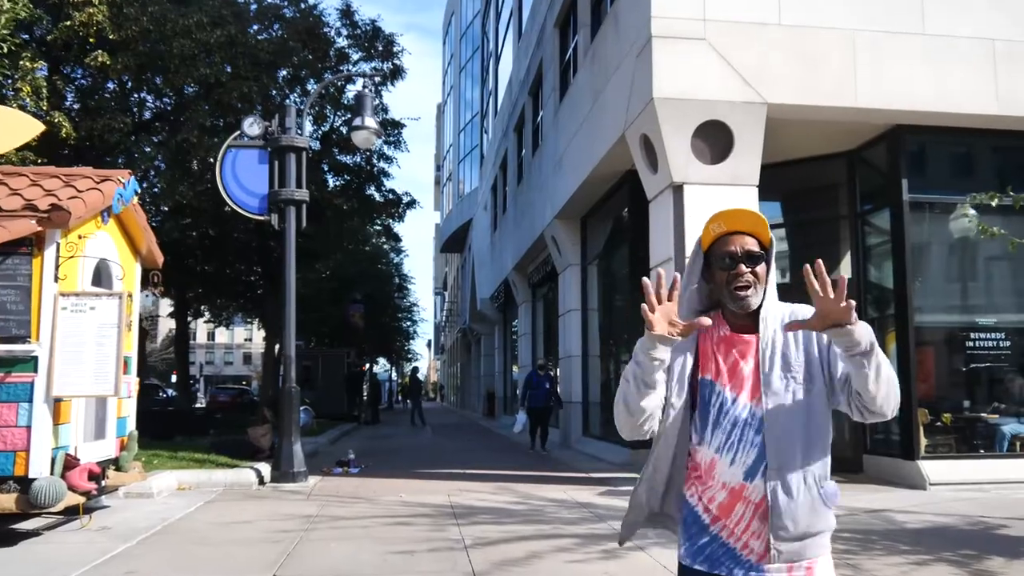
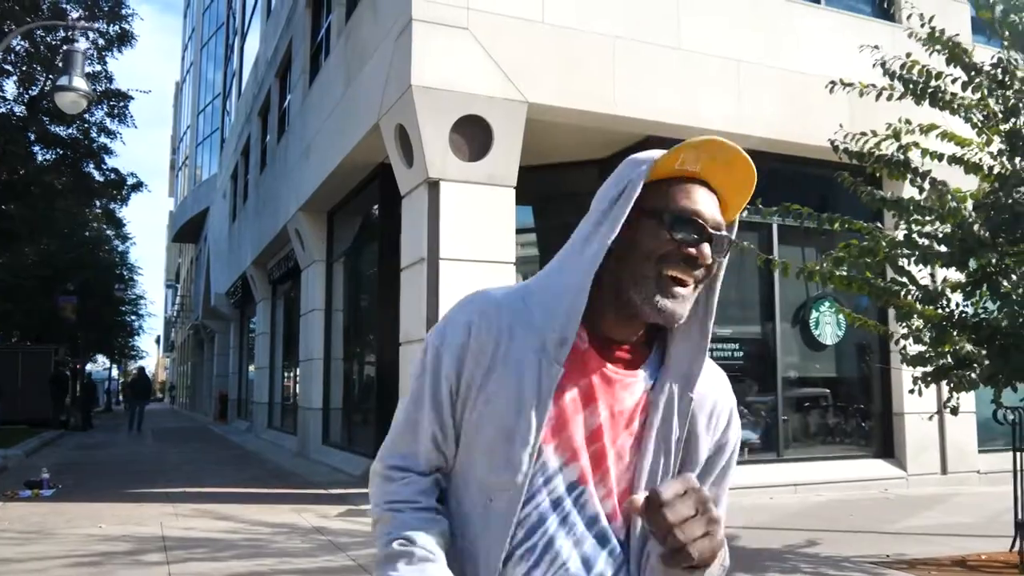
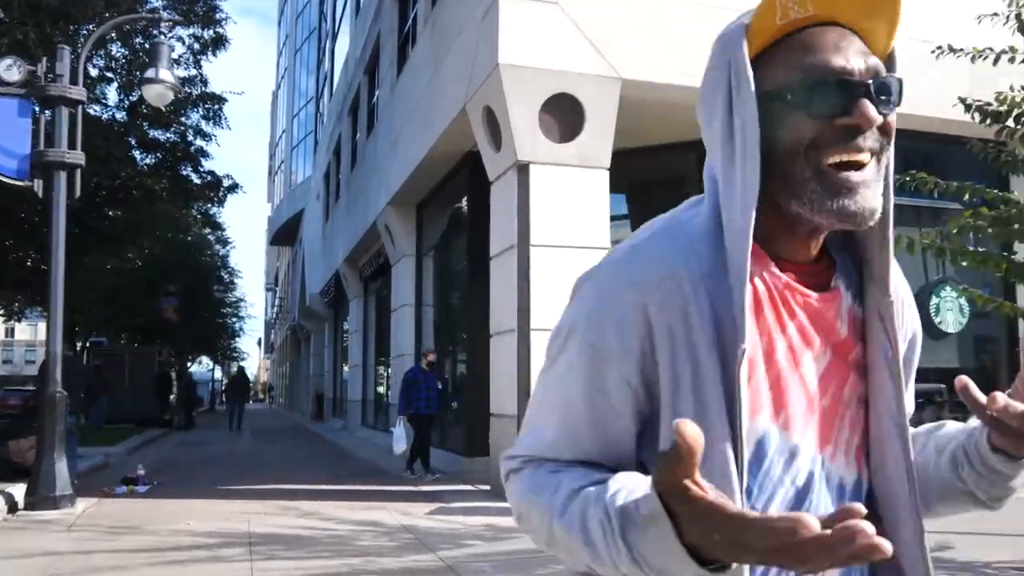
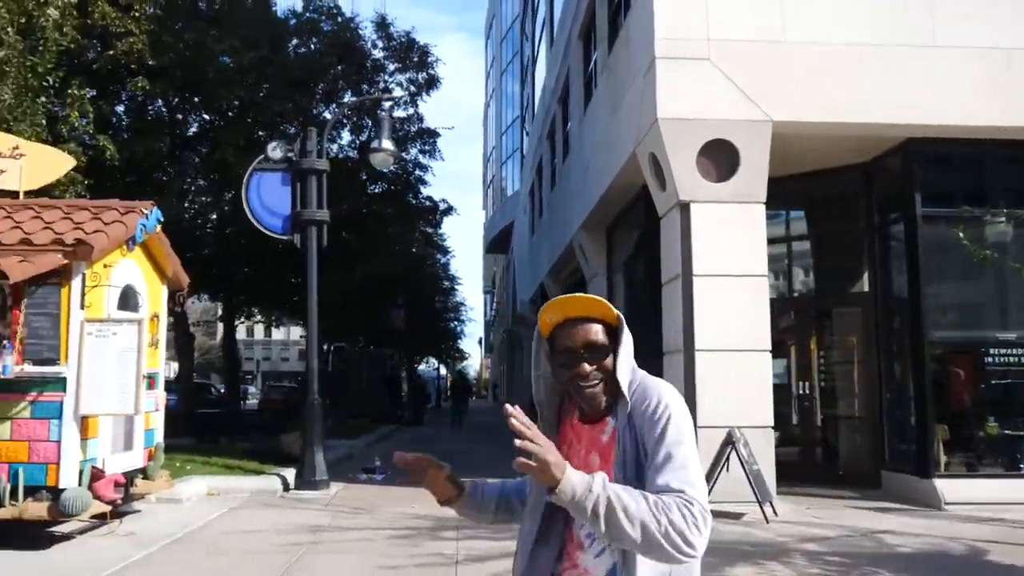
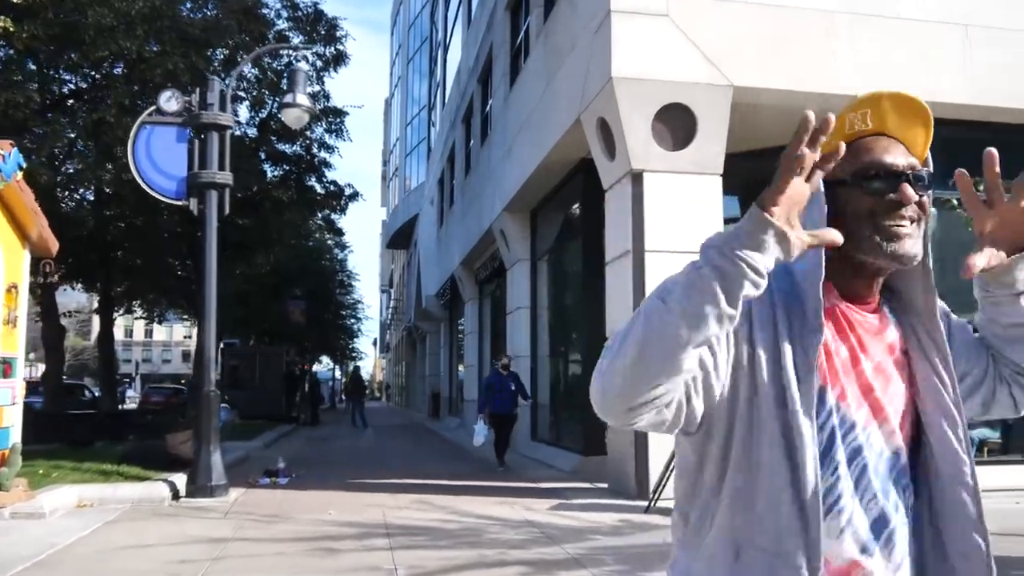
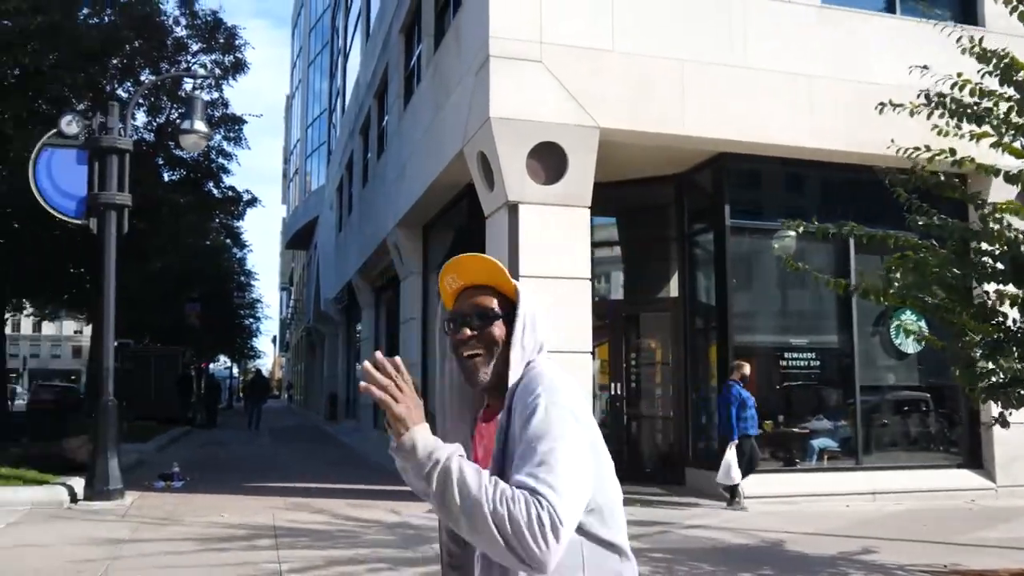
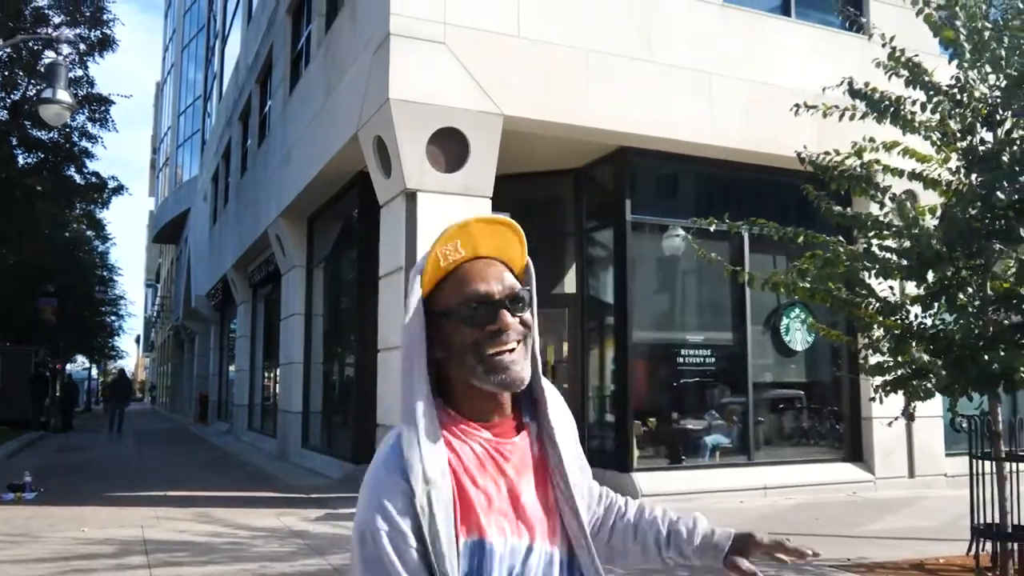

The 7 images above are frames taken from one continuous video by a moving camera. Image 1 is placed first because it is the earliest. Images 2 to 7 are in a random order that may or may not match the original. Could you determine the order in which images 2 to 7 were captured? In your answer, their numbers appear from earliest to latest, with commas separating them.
5, 3, 2, 7, 6, 4
